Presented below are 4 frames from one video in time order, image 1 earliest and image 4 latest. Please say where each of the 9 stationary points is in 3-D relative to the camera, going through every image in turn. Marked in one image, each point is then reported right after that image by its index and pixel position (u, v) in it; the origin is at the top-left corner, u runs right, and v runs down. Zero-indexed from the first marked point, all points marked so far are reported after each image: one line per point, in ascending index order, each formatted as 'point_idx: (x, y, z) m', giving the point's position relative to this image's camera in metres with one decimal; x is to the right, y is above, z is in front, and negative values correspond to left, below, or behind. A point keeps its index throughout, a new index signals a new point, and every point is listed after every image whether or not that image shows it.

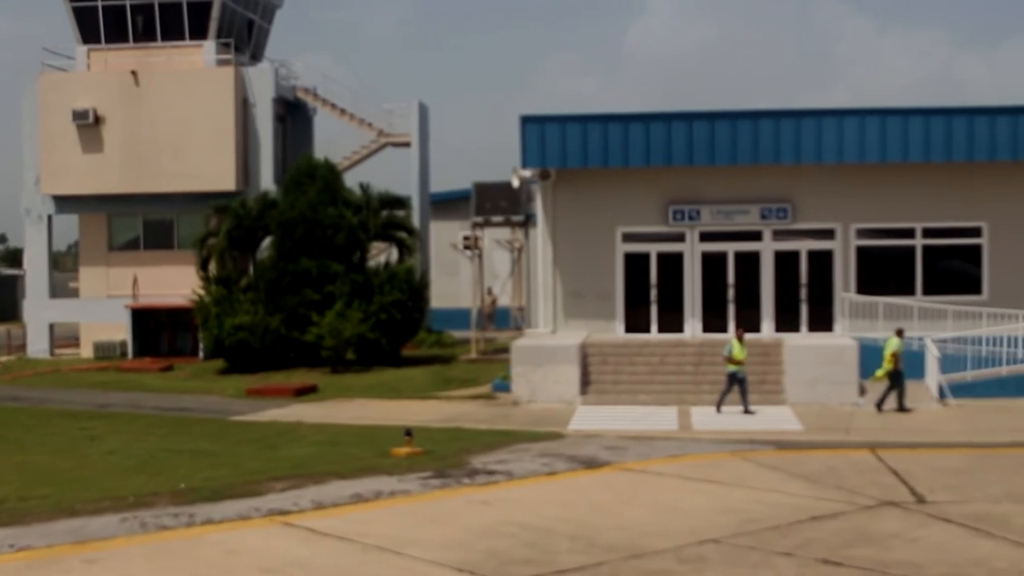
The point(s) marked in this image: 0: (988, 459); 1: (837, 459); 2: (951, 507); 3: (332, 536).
0: (+6.7, -2.4, +18.5) m
1: (+4.6, -2.4, +18.7) m
2: (+5.4, -2.7, +16.3) m
3: (-2.1, -2.9, +15.5) m
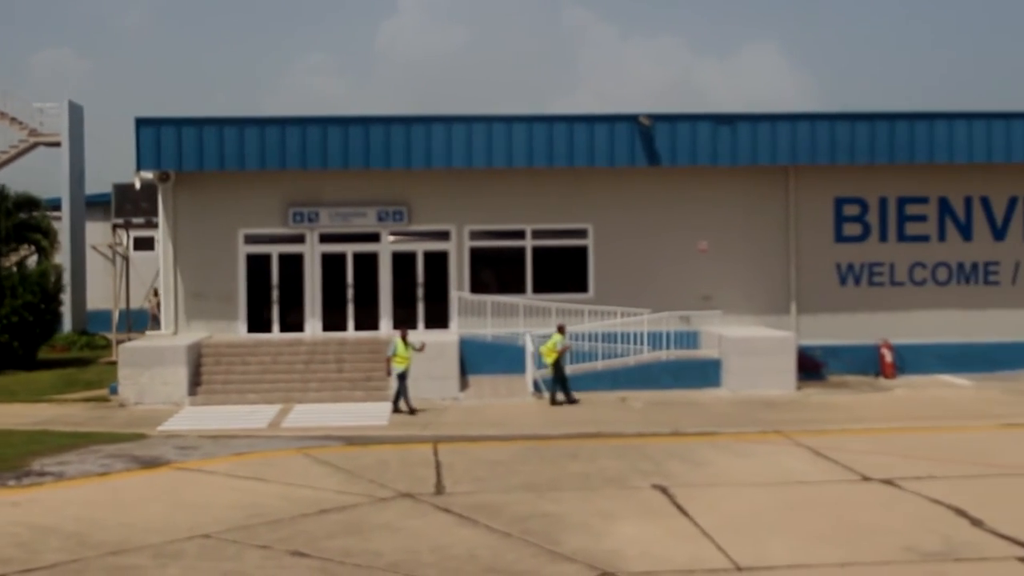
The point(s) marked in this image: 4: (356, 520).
0: (+0.3, -2.4, +19.3) m
1: (-1.8, -2.4, +19.2) m
2: (-0.7, -2.7, +16.9) m
3: (-8.1, -3.0, +15.4) m
4: (-1.9, -2.9, +16.1) m
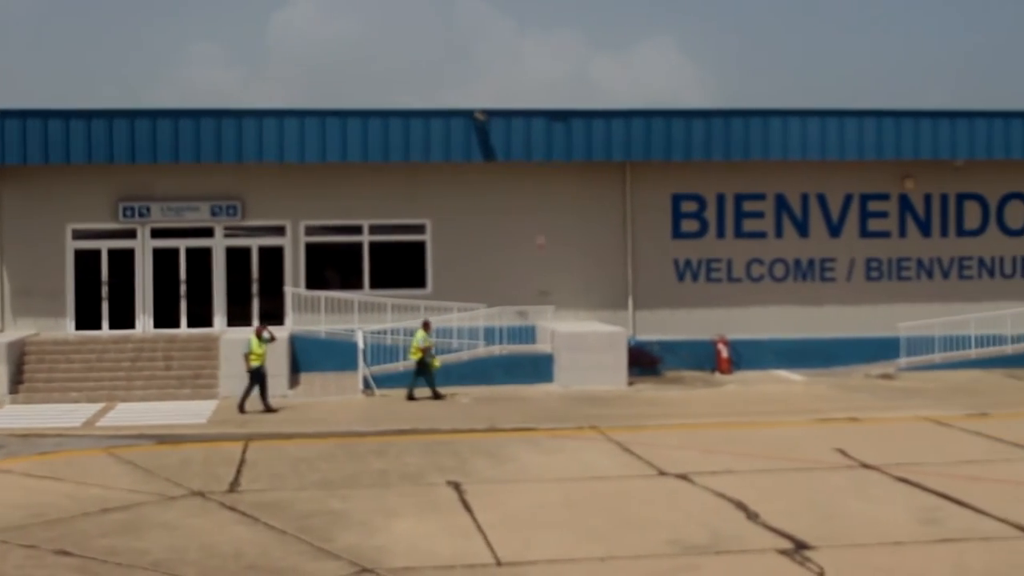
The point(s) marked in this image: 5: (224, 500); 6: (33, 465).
0: (-2.4, -2.3, +19.1) m
1: (-4.6, -2.4, +19.0) m
2: (-3.3, -2.7, +16.7) m
3: (-10.7, -2.9, +14.8) m
4: (-4.6, -2.8, +15.9) m
5: (-3.6, -2.7, +16.7) m
6: (-6.7, -2.5, +18.4) m
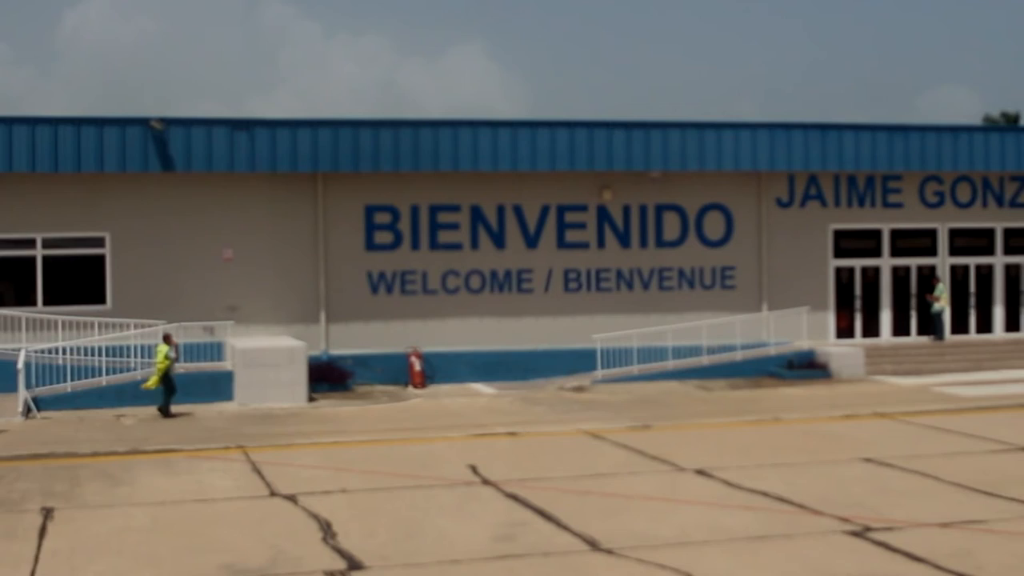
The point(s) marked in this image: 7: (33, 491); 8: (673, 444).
0: (-7.6, -2.6, +18.0) m
1: (-9.7, -2.6, +17.7) m
2: (-8.3, -2.9, +15.6) m
3: (-15.4, -3.1, +13.1) m
4: (-9.4, -3.0, +14.6) m
5: (-8.6, -2.9, +15.5) m
6: (-11.8, -2.7, +17.0) m
7: (-6.2, -2.7, +17.0) m
8: (+2.4, -2.3, +19.4) m
